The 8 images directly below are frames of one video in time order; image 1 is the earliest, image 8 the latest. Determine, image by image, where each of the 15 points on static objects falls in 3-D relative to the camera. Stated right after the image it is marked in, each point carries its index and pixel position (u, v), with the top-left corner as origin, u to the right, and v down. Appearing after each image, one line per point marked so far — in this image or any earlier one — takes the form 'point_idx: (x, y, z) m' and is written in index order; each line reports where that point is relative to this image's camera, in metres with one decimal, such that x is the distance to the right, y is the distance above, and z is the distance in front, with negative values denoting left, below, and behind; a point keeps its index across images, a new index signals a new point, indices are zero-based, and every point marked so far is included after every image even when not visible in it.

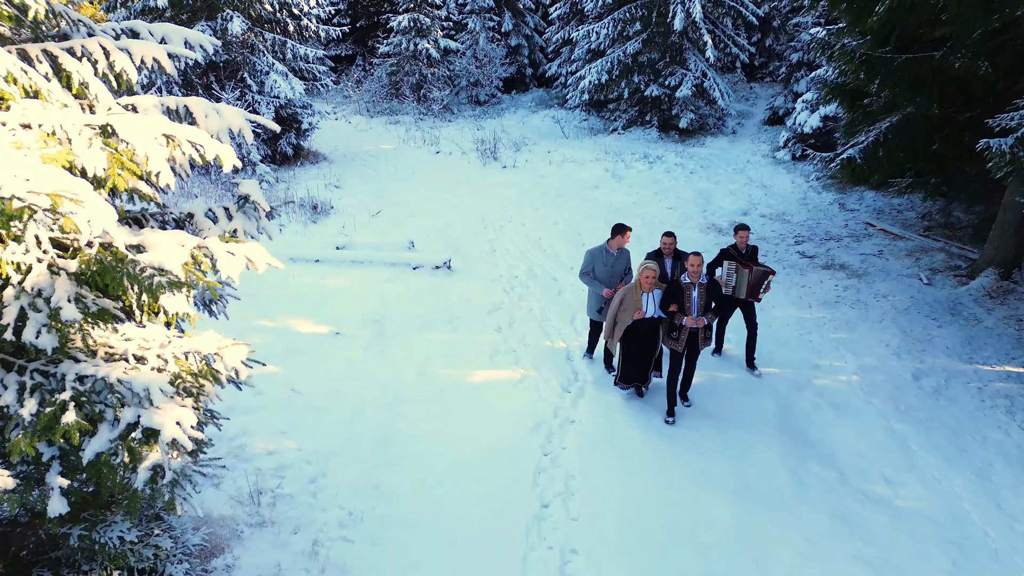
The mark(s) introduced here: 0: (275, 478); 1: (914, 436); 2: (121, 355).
0: (-1.6, -1.3, +5.1) m
1: (+3.1, -1.2, +5.7) m
2: (-1.4, -0.2, +2.7) m
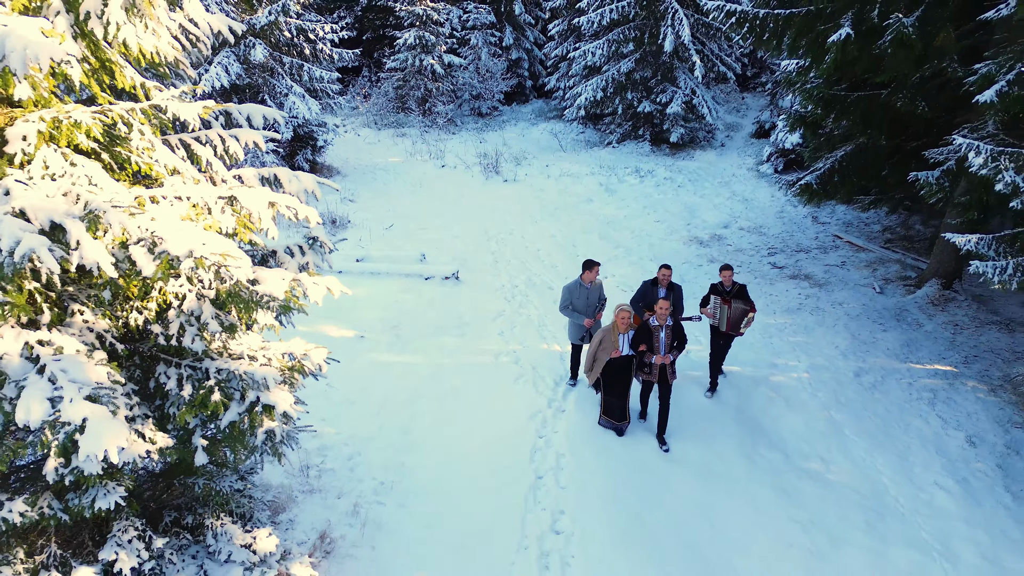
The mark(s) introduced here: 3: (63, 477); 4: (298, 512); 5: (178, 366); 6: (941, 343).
0: (-1.6, -1.4, +6.2) m
1: (+3.1, -1.3, +6.8) m
2: (-1.4, -0.3, +3.8) m
3: (-2.0, -0.9, +3.3) m
4: (-1.6, -1.7, +5.5) m
5: (-1.7, -0.4, +3.6) m
6: (+4.8, -0.6, +8.1) m
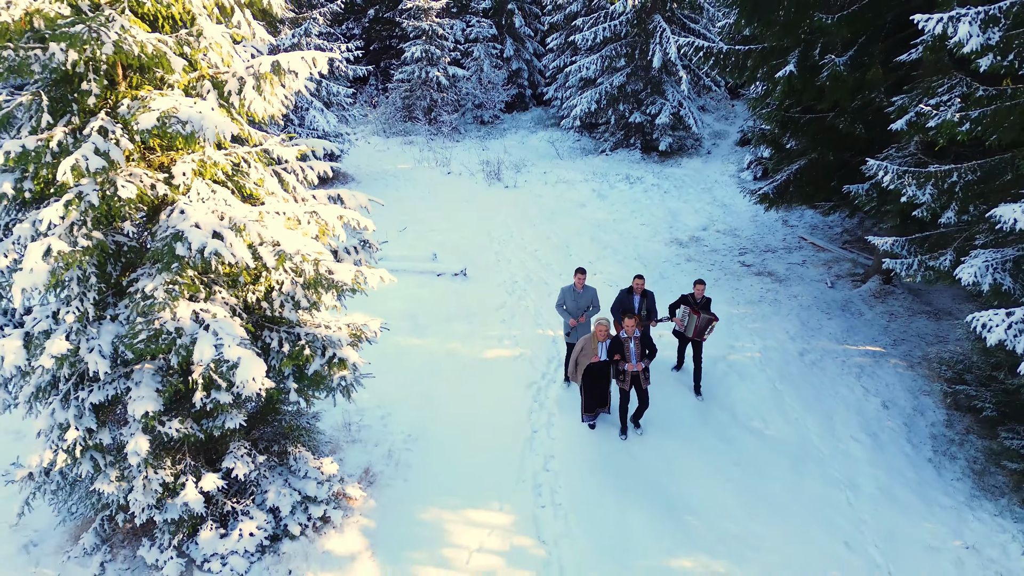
0: (-1.6, -1.4, +7.7) m
1: (+3.1, -1.2, +8.3) m
2: (-1.4, -0.3, +5.3) m
3: (-2.0, -0.8, +4.8) m
4: (-1.6, -1.6, +7.0) m
5: (-1.7, -0.3, +5.1) m
6: (+4.8, -0.5, +9.5) m
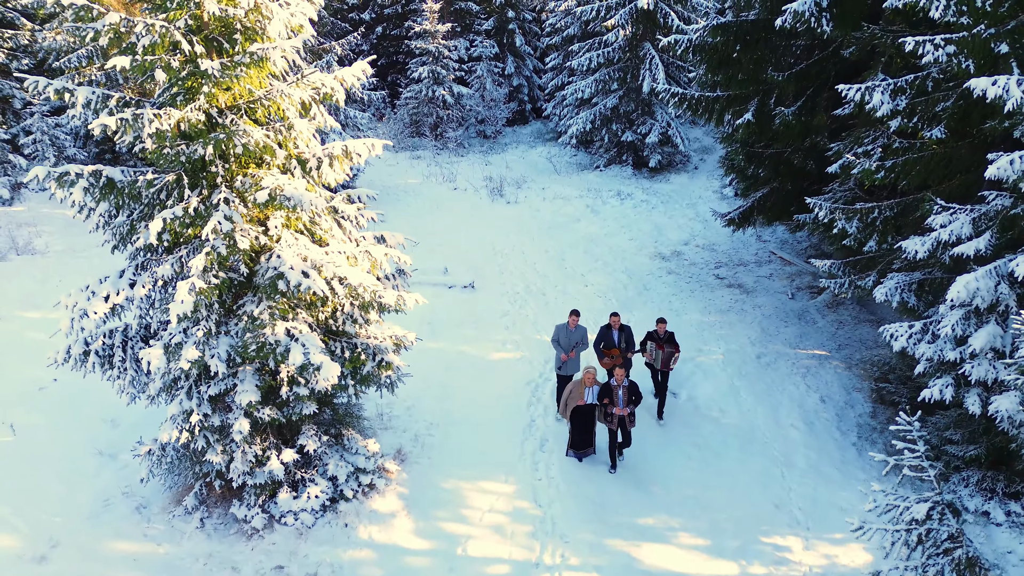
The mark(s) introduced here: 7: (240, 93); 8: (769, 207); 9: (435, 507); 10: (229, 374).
0: (-1.6, -1.5, +9.4) m
1: (+3.2, -1.4, +9.9) m
2: (-1.4, -0.5, +6.9) m
3: (-2.0, -1.0, +6.5) m
4: (-1.5, -1.8, +8.6) m
5: (-1.6, -0.5, +6.7) m
6: (+4.8, -0.7, +11.2) m
7: (-2.2, +1.6, +6.0) m
8: (+4.3, +1.4, +12.2) m
9: (-0.8, -2.3, +7.6) m
10: (-2.4, -0.7, +6.2) m
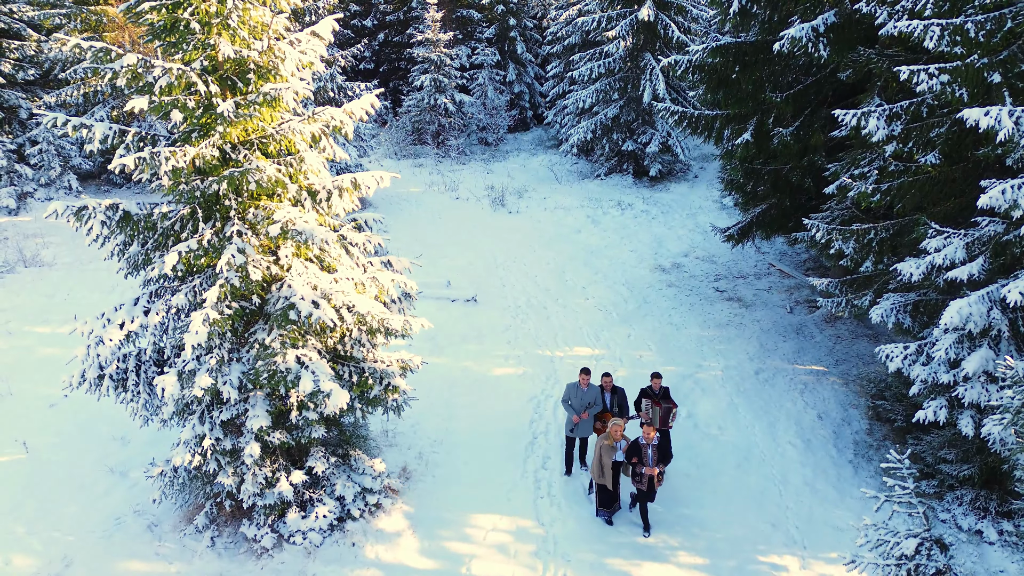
0: (-1.6, -1.8, +9.5) m
1: (+3.2, -1.6, +10.1) m
2: (-1.3, -0.7, +7.1) m
3: (-2.0, -1.2, +6.6) m
4: (-1.5, -2.0, +8.8) m
5: (-1.6, -0.7, +6.9) m
6: (+4.9, -1.0, +11.4) m
7: (-2.2, +1.4, +6.2) m
8: (+4.4, +1.1, +12.4) m
9: (-0.8, -2.5, +7.7) m
10: (-2.4, -1.0, +6.4) m
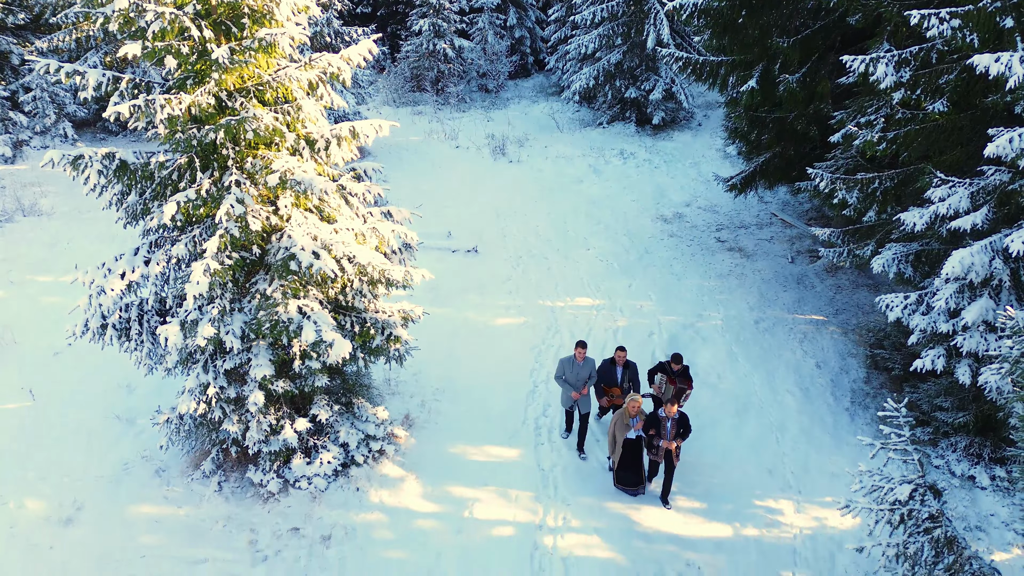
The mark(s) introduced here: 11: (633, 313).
0: (-1.5, -1.1, +9.6) m
1: (+3.2, -0.9, +10.2) m
2: (-1.3, -0.2, +7.1) m
3: (-1.9, -0.8, +6.7) m
4: (-1.5, -1.4, +8.9) m
5: (-1.6, -0.3, +6.9) m
6: (+4.9, -0.2, +11.4) m
7: (-2.2, +1.8, +6.0) m
8: (+4.4, +2.0, +12.2) m
9: (-0.7, -2.0, +7.9) m
10: (-2.4, -0.5, +6.4) m
11: (+1.9, -0.4, +11.5) m
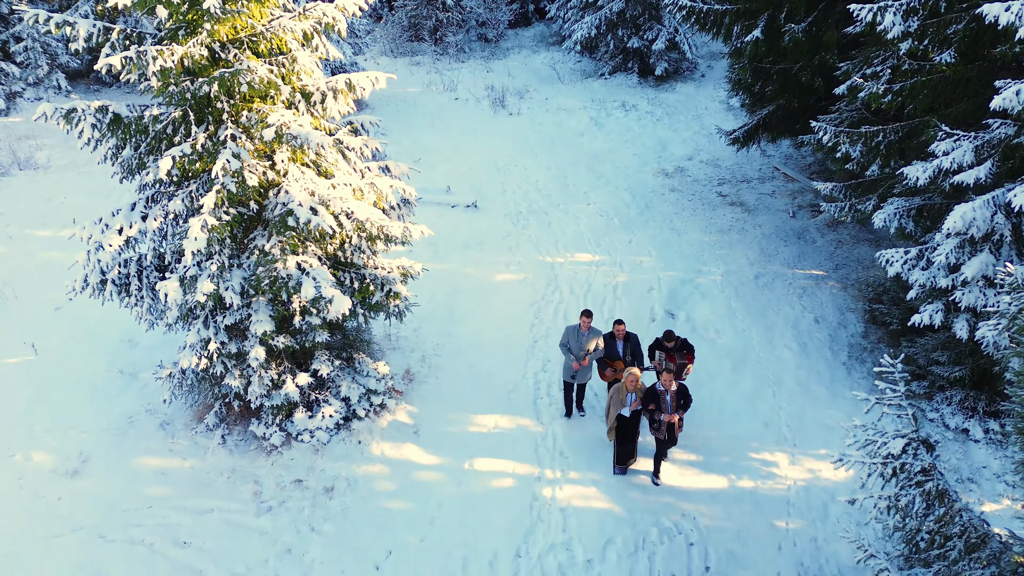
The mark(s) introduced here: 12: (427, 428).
0: (-1.5, -0.5, +9.7) m
1: (+3.2, -0.3, +10.2) m
2: (-1.3, +0.2, +7.1) m
3: (-2.0, -0.3, +6.7) m
4: (-1.5, -0.9, +9.0) m
5: (-1.6, +0.2, +6.9) m
6: (+4.9, +0.5, +11.4) m
7: (-2.2, +2.1, +5.9) m
8: (+4.4, +2.7, +12.1) m
9: (-0.8, -1.5, +8.0) m
10: (-2.4, -0.1, +6.5) m
11: (+1.9, +0.3, +11.5) m
12: (-0.9, -1.5, +7.9) m
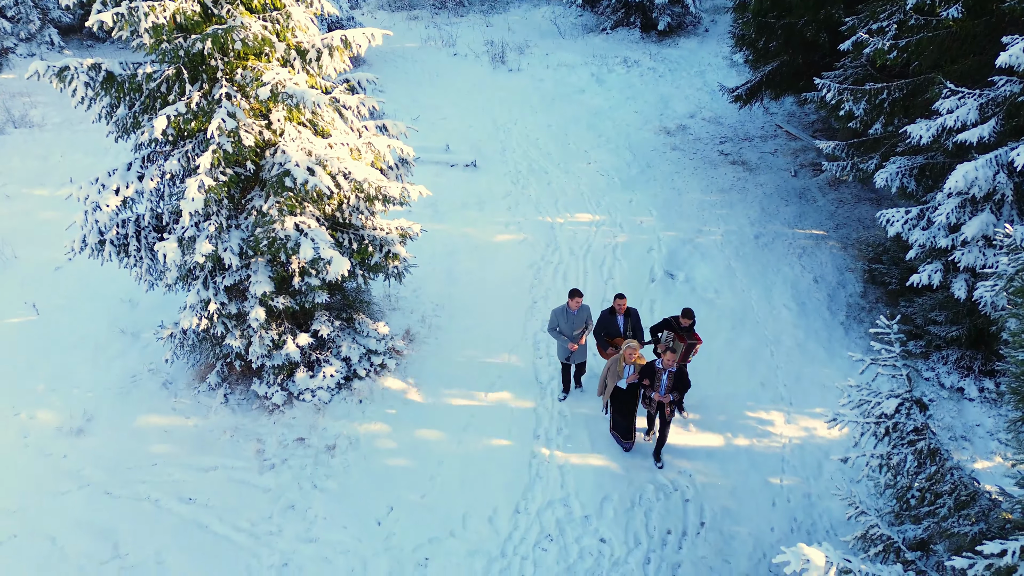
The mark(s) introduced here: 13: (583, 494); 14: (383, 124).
0: (-1.6, 0.0, +9.7) m
1: (+3.2, +0.3, +10.2) m
2: (-1.3, +0.6, +7.1) m
3: (-2.0, 0.0, +6.7) m
4: (-1.5, -0.4, +9.0) m
5: (-1.6, +0.5, +6.9) m
6: (+4.9, +1.2, +11.3) m
7: (-2.2, +2.5, +5.8) m
8: (+4.4, +3.4, +11.9) m
9: (-0.8, -1.1, +8.1) m
10: (-2.4, +0.2, +6.5) m
11: (+1.9, +0.9, +11.4) m
12: (-0.9, -1.1, +8.0) m
13: (+0.7, -1.9, +6.7) m
14: (-1.3, +1.7, +7.5) m
